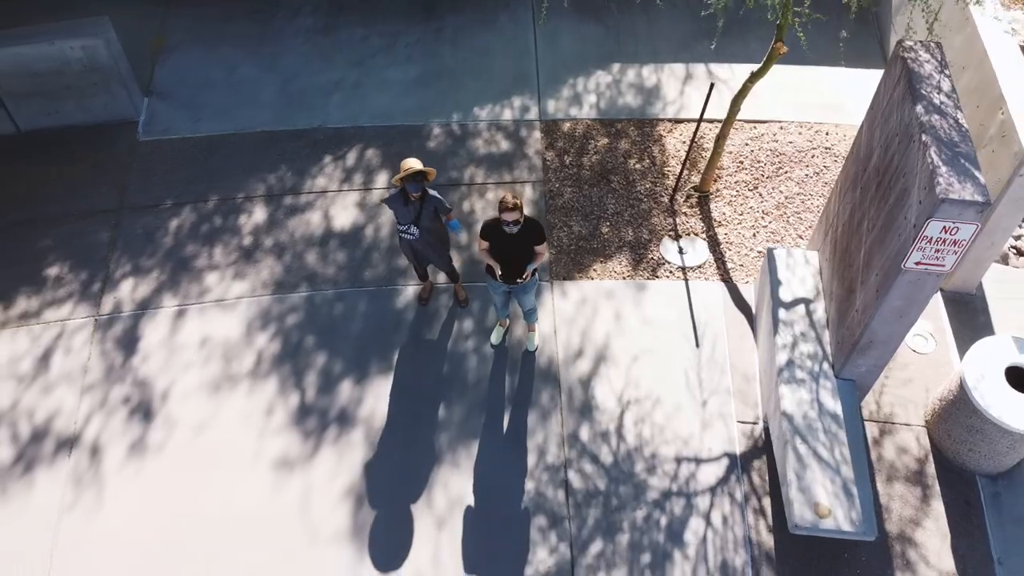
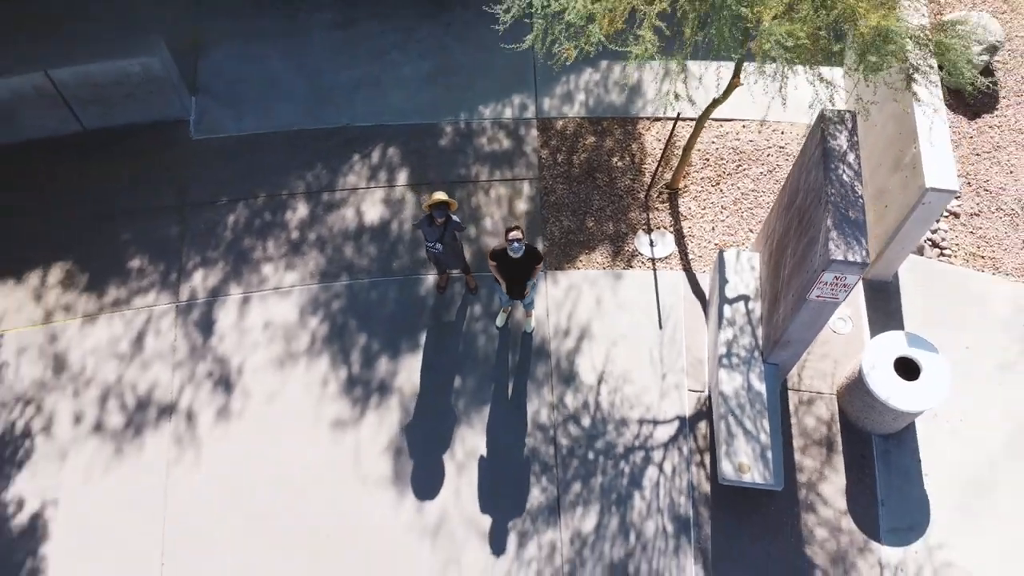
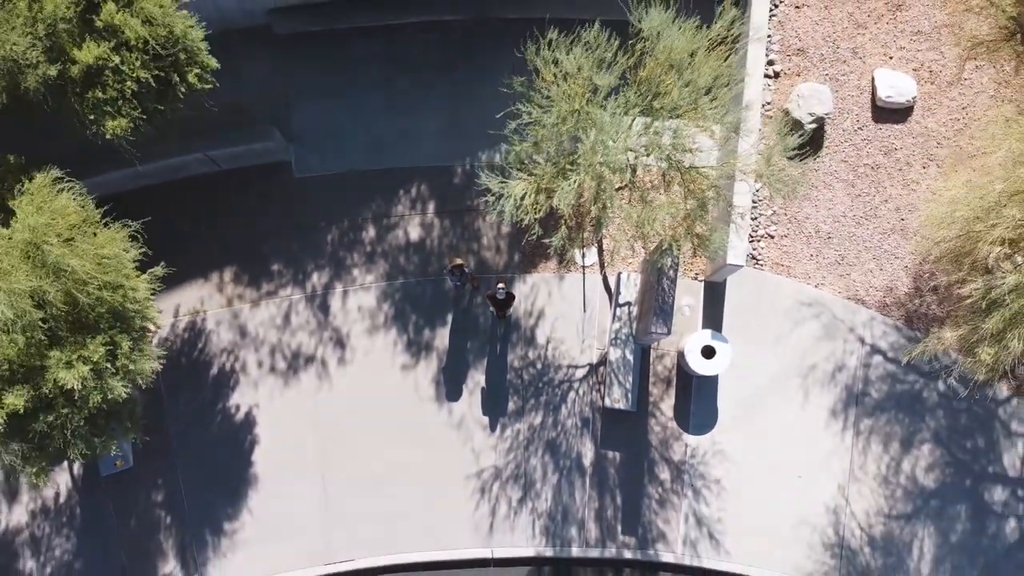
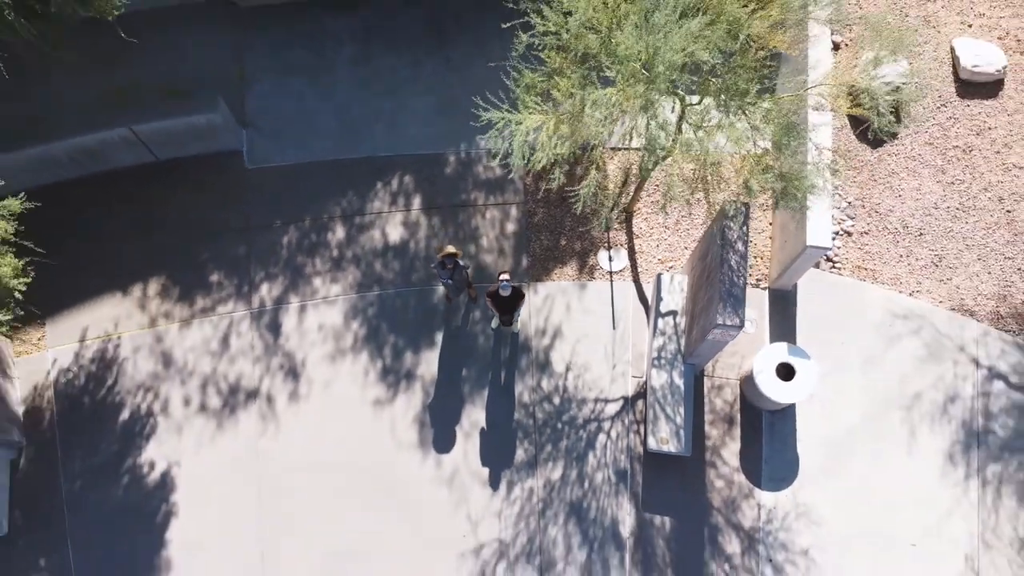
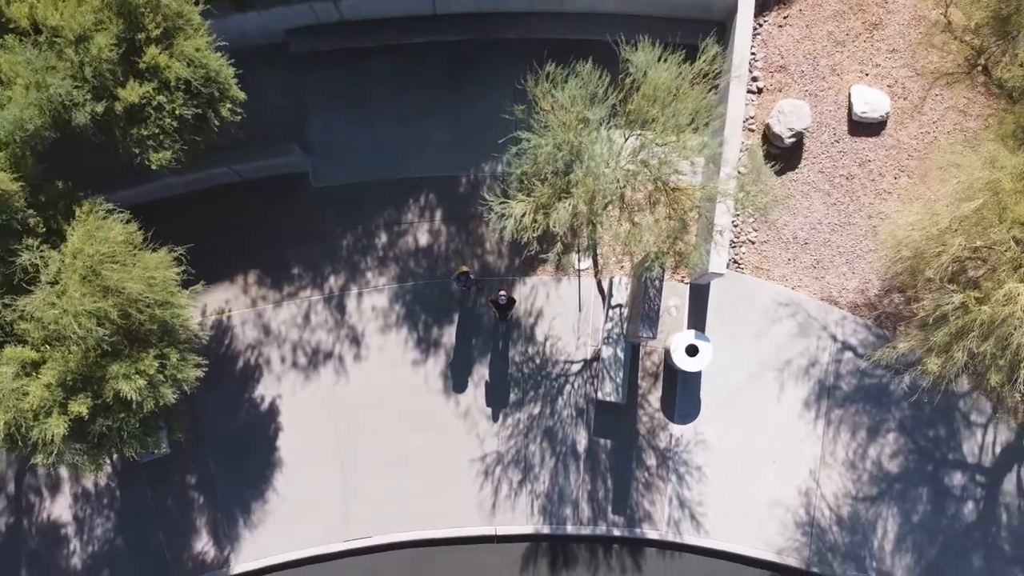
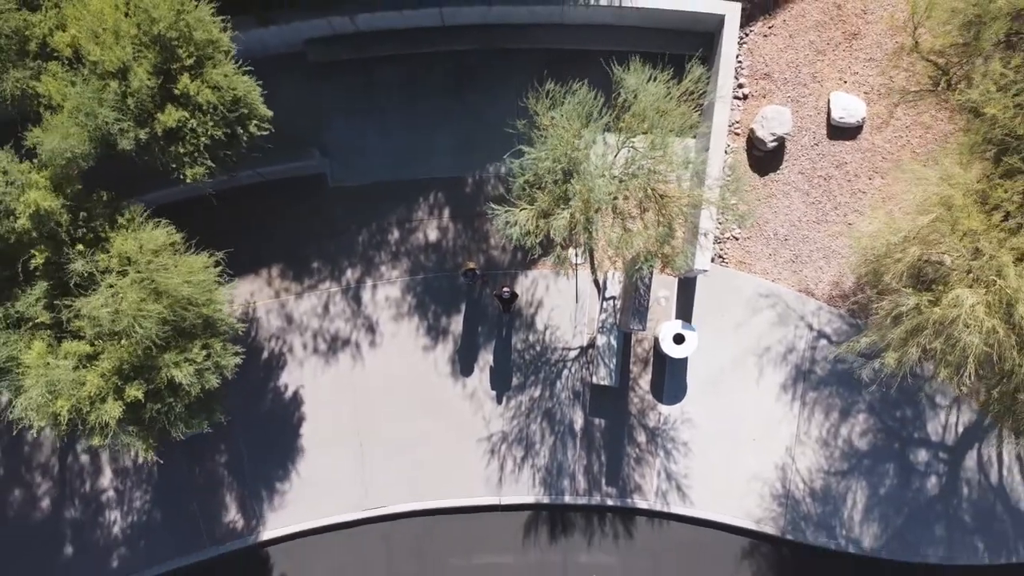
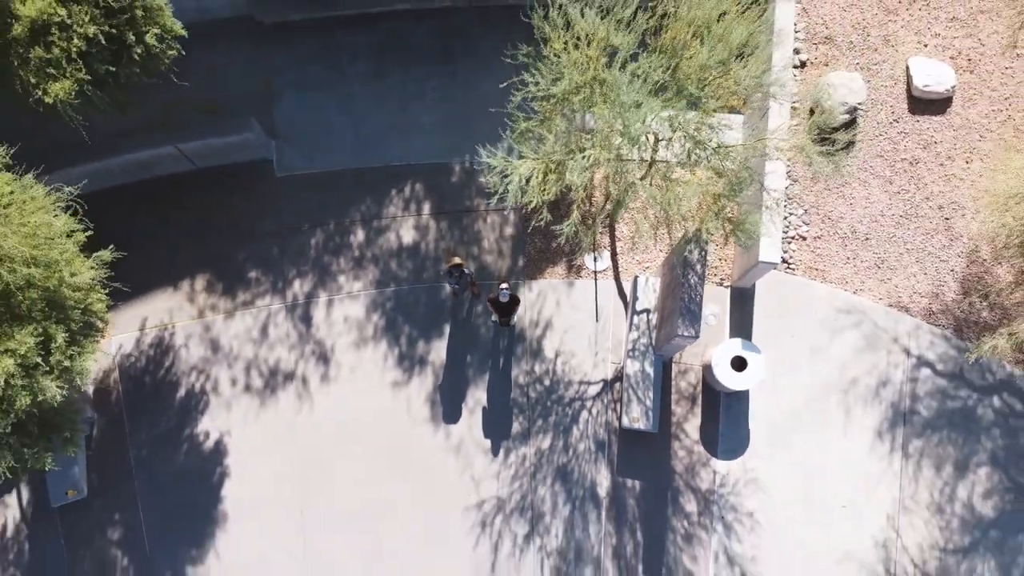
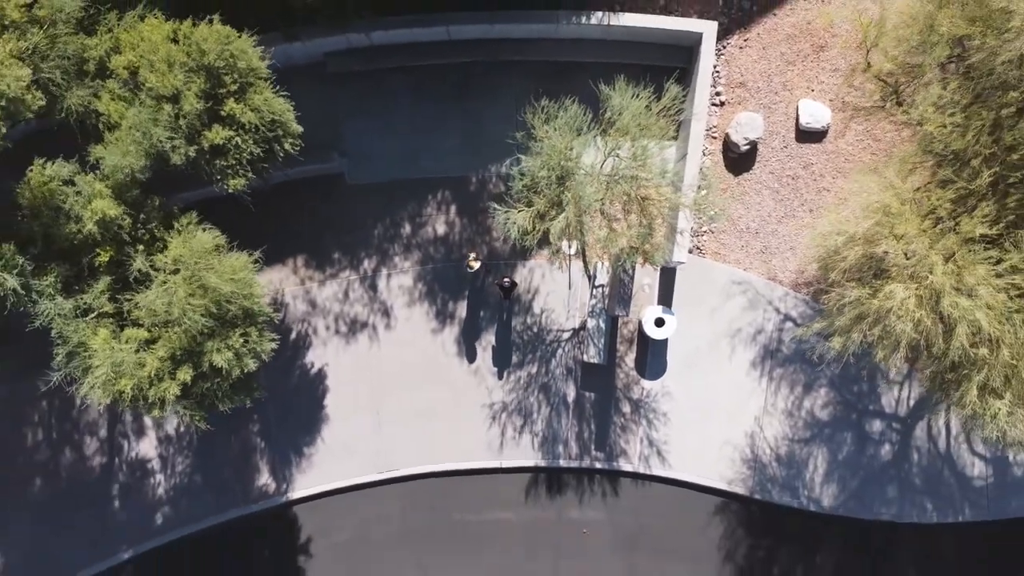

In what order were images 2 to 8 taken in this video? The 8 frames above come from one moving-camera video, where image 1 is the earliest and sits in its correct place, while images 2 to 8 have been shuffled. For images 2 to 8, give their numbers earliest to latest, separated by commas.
2, 4, 7, 3, 5, 6, 8
